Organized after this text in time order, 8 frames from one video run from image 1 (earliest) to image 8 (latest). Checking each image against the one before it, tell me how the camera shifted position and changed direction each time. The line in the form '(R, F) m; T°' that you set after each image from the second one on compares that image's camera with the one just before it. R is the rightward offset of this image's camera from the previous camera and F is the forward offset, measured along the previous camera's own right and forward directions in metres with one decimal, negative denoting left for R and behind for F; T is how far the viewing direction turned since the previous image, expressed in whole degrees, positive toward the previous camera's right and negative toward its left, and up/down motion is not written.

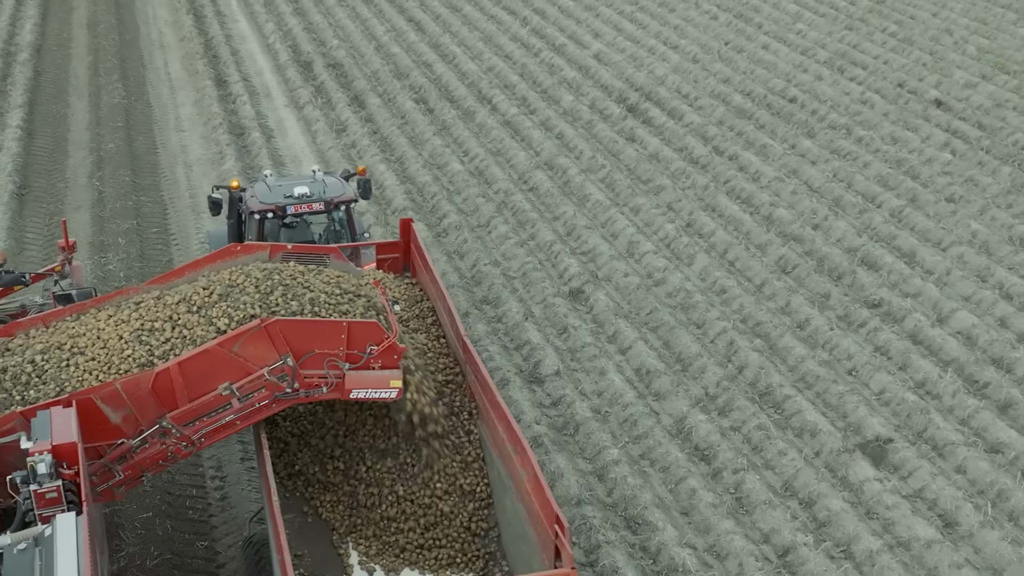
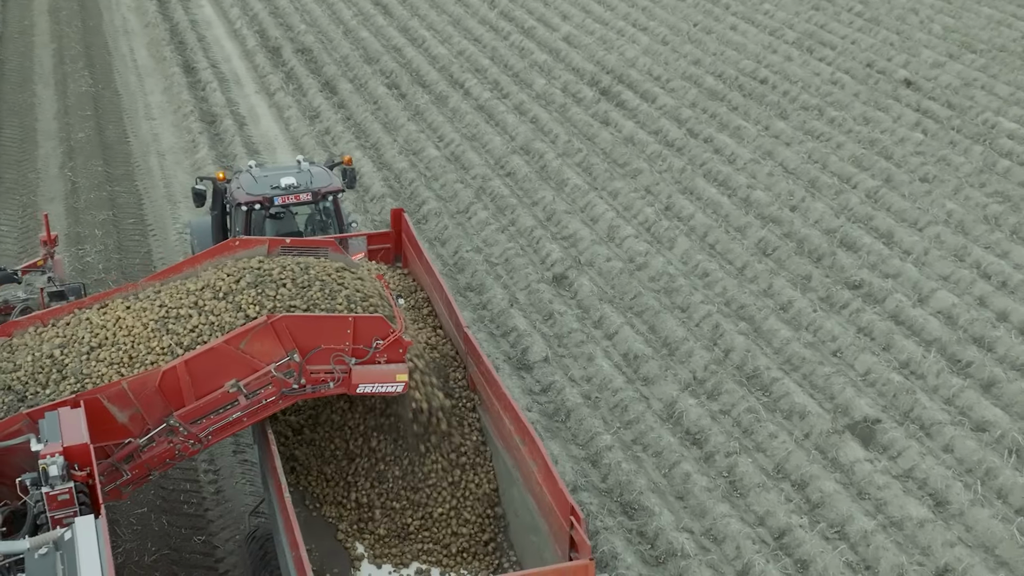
(-0.2, 0.0) m; +2°
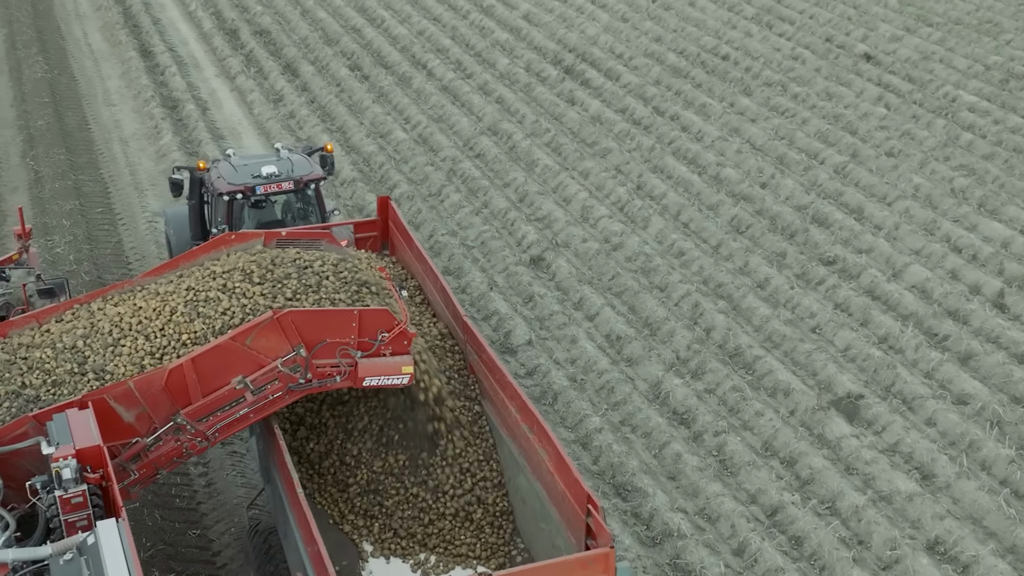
(-0.2, 0.0) m; +2°
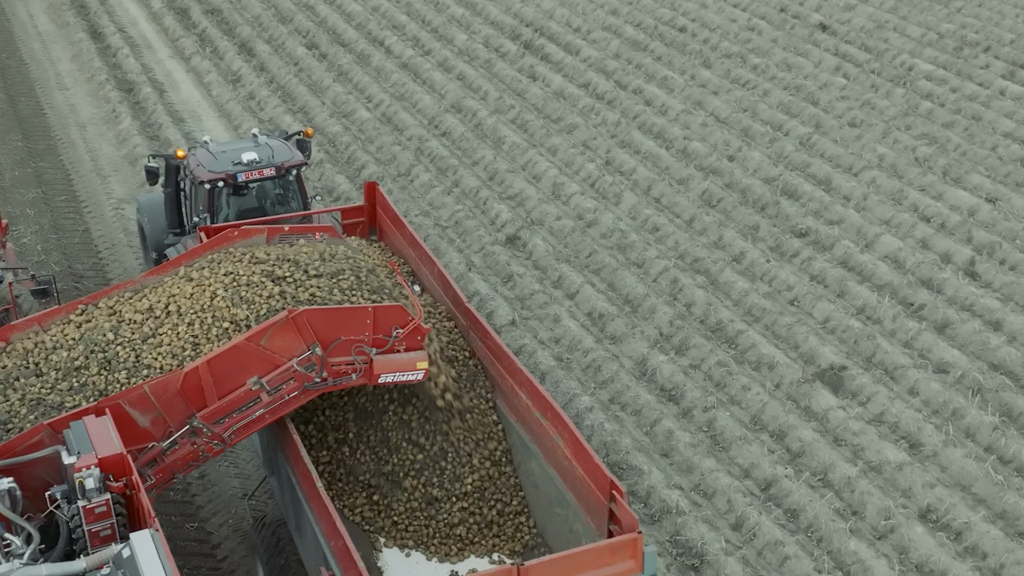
(-0.3, 0.0) m; +3°
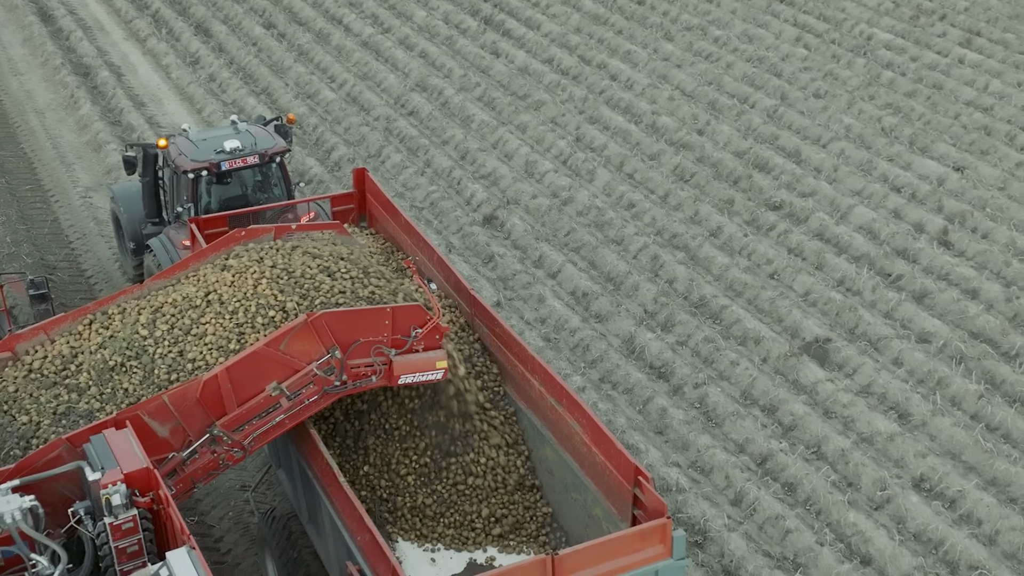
(-0.3, 0.0) m; +3°
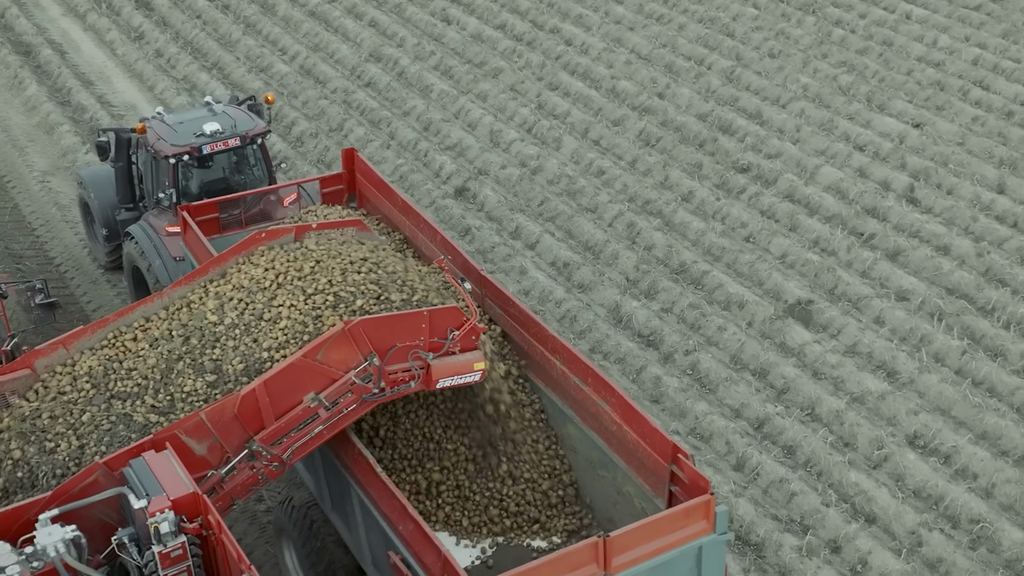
(-0.4, 0.0) m; +4°
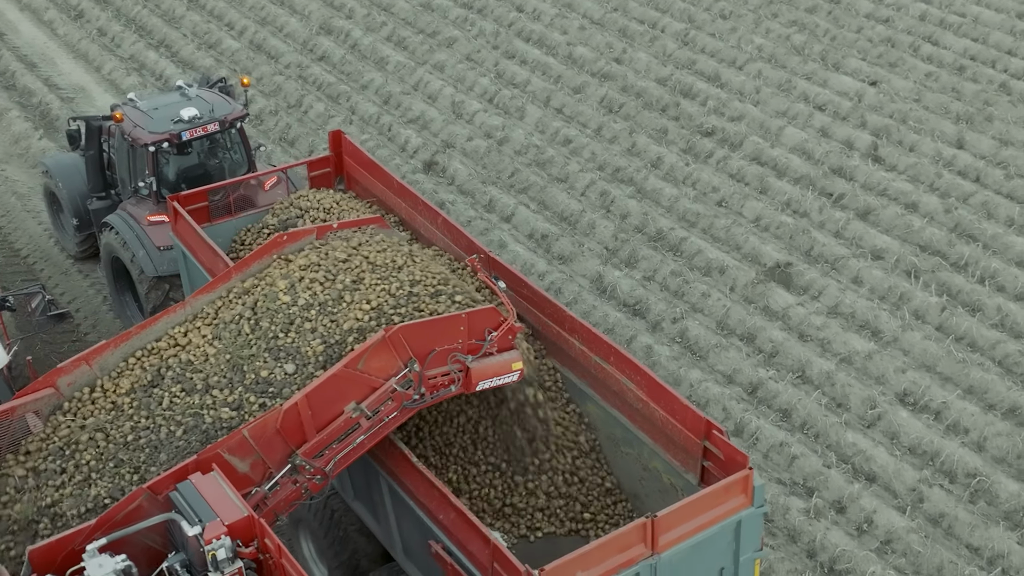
(-0.4, 0.0) m; +4°
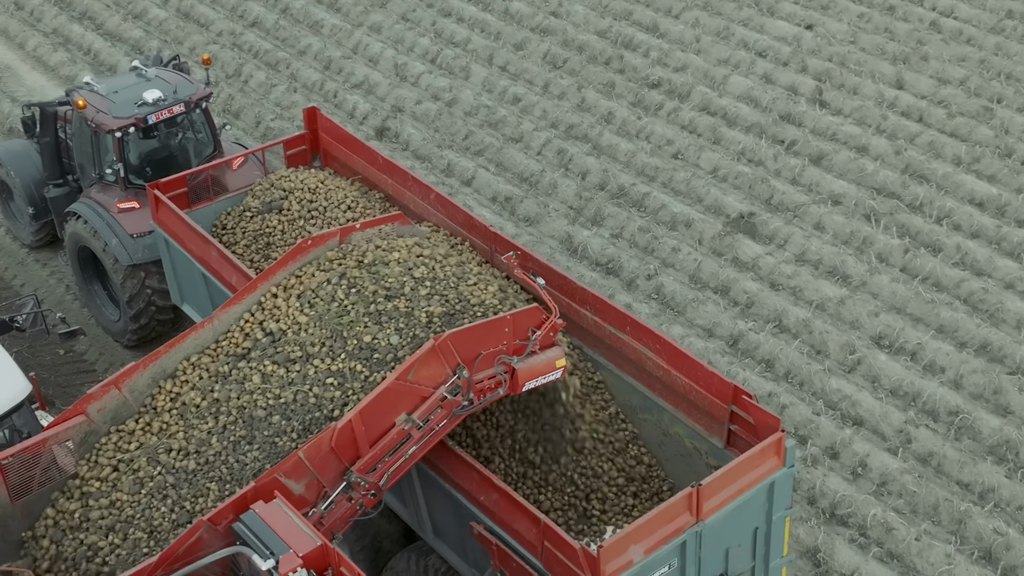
(-0.5, 0.0) m; +5°
